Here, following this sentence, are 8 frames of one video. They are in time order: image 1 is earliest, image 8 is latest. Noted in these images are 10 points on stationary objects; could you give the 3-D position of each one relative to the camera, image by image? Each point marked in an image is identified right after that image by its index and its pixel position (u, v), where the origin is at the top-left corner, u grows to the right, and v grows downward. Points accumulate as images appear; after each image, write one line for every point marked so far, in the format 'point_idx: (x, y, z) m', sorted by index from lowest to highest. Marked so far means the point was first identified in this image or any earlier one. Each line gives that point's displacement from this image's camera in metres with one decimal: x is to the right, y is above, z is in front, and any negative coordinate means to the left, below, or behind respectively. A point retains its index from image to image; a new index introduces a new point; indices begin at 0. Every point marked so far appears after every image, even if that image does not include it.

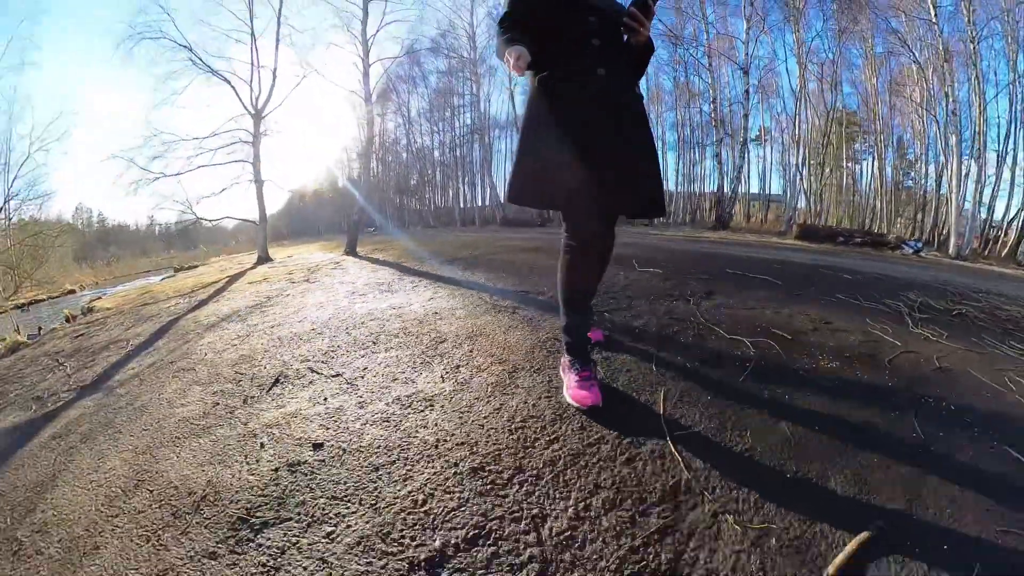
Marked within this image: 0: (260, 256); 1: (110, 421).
0: (-5.5, +0.7, +11.8) m
1: (-1.6, -0.5, +1.9) m
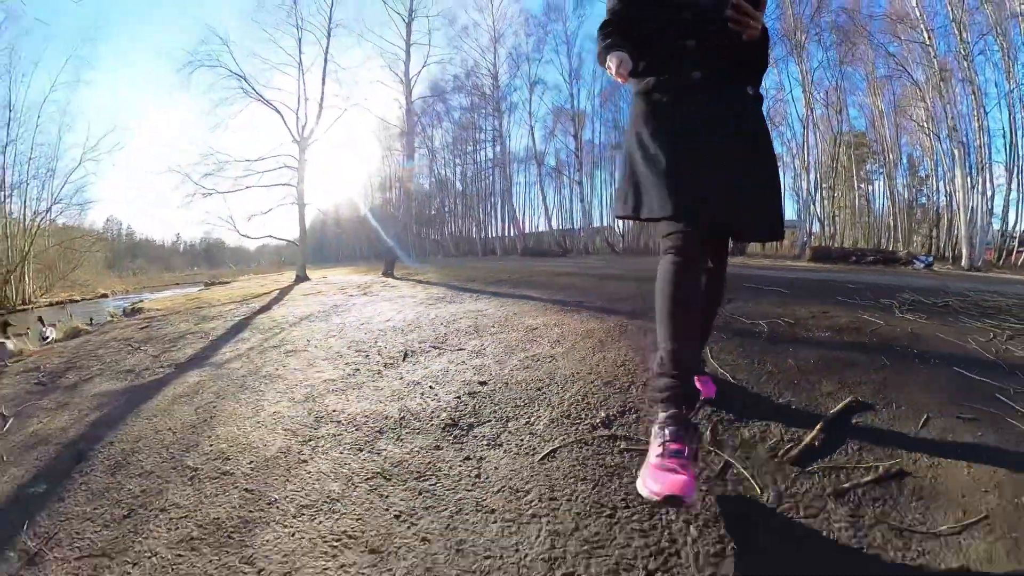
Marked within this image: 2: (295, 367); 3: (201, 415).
0: (-5.0, +0.3, +12.5) m
1: (-1.2, -0.4, +2.5) m
2: (-0.9, -0.4, +2.5) m
3: (-1.1, -0.5, +2.0) m
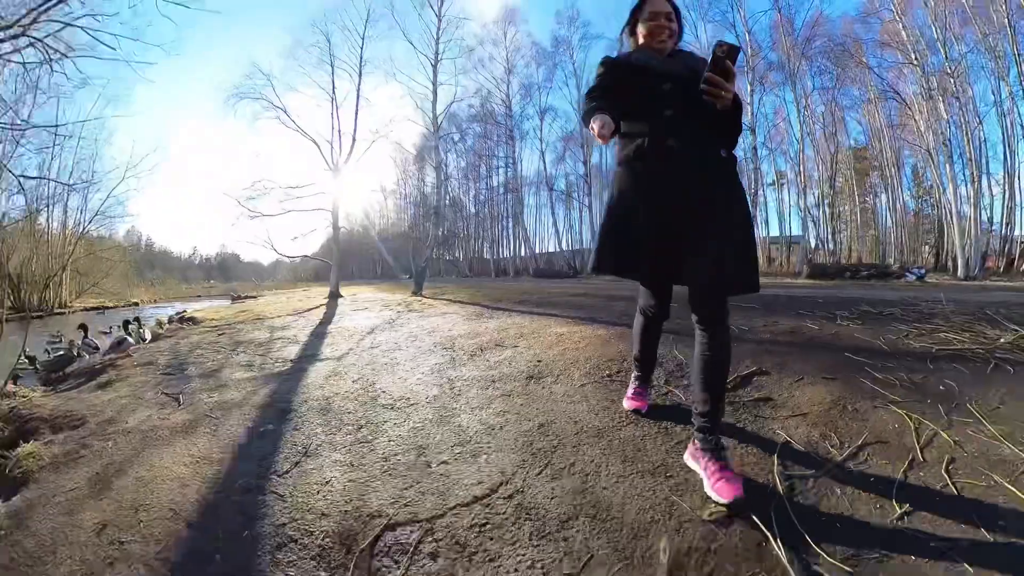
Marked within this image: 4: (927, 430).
0: (-4.6, -0.1, +13.8) m
1: (-1.0, -0.6, +3.7) m
2: (-0.7, -0.5, +3.7) m
3: (-0.8, -0.6, +3.2) m
4: (+1.6, -0.5, +2.1) m
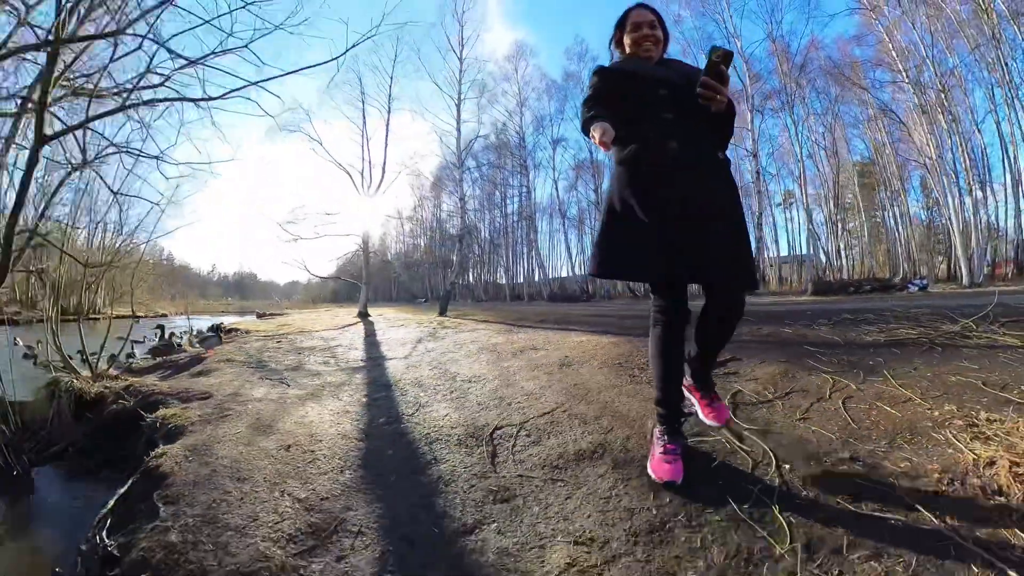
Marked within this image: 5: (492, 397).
0: (-4.1, -0.7, +14.9) m
1: (-0.7, -0.7, +4.8) m
2: (-0.4, -0.7, +4.8) m
3: (-0.5, -0.7, +4.3) m
4: (+1.9, -0.5, +3.1) m
5: (-0.1, -0.6, +3.2) m
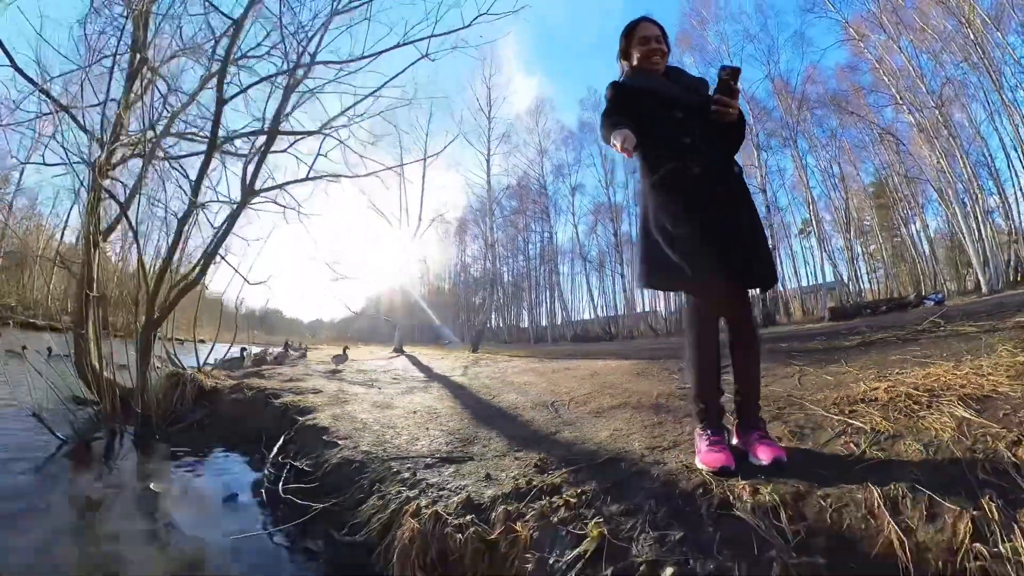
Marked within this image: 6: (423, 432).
0: (-3.3, -1.9, +16.1) m
1: (-0.2, -1.0, +5.9) m
2: (+0.1, -1.0, +5.9) m
3: (-0.1, -0.9, +5.4) m
4: (+2.2, -0.6, +4.1) m
5: (+0.2, -0.8, +4.3) m
6: (-0.5, -0.9, +3.1) m
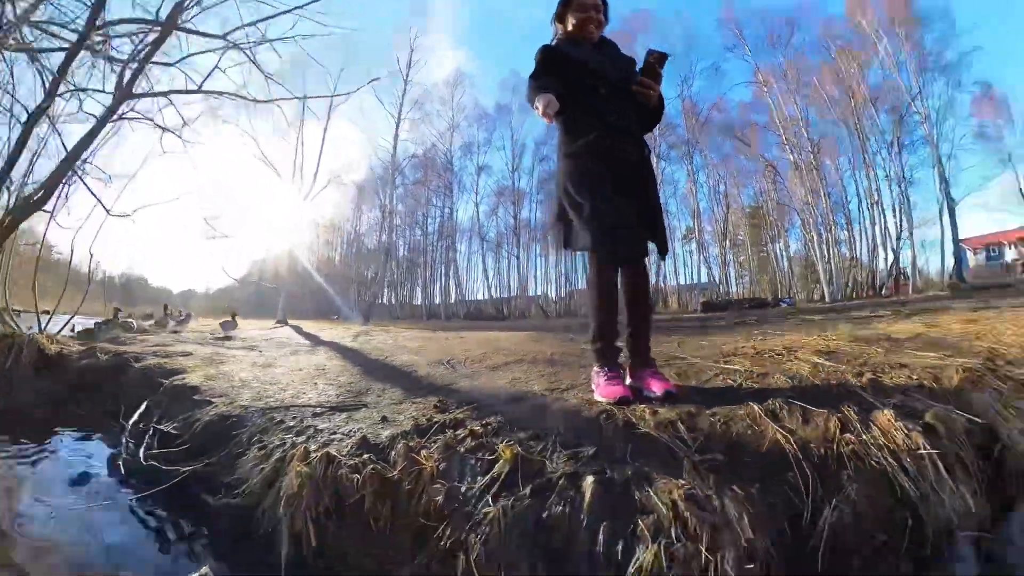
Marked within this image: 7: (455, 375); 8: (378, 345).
0: (-6.3, -1.0, +15.2) m
1: (-1.3, -0.6, +5.7) m
2: (-1.1, -0.6, +5.8) m
3: (-1.1, -0.6, +5.3) m
4: (+1.4, -0.4, +4.4) m
5: (-0.6, -0.5, +4.3) m
6: (-1.1, -0.6, +3.0) m
7: (-0.3, -0.5, +3.0) m
8: (-1.4, -0.6, +5.7) m
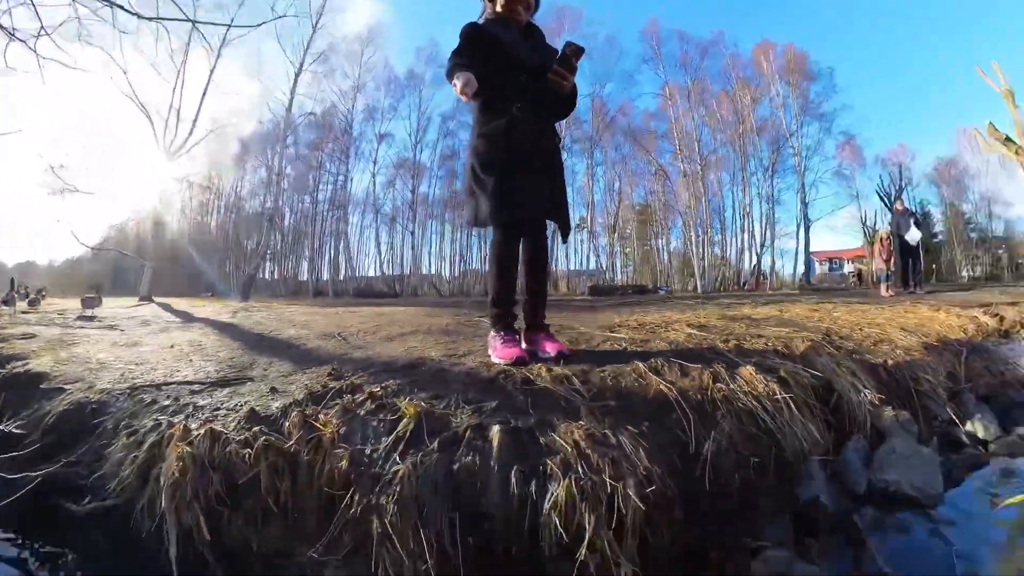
0: (-9.1, -0.2, +13.7) m
1: (-2.4, -0.3, +5.4) m
2: (-2.1, -0.3, +5.5) m
3: (-2.1, -0.3, +5.0) m
4: (+0.6, -0.2, +4.7) m
5: (-1.4, -0.3, +4.1) m
6: (-1.6, -0.4, +2.7) m
7: (-0.9, -0.3, +2.9) m
8: (-2.5, -0.3, +5.3) m
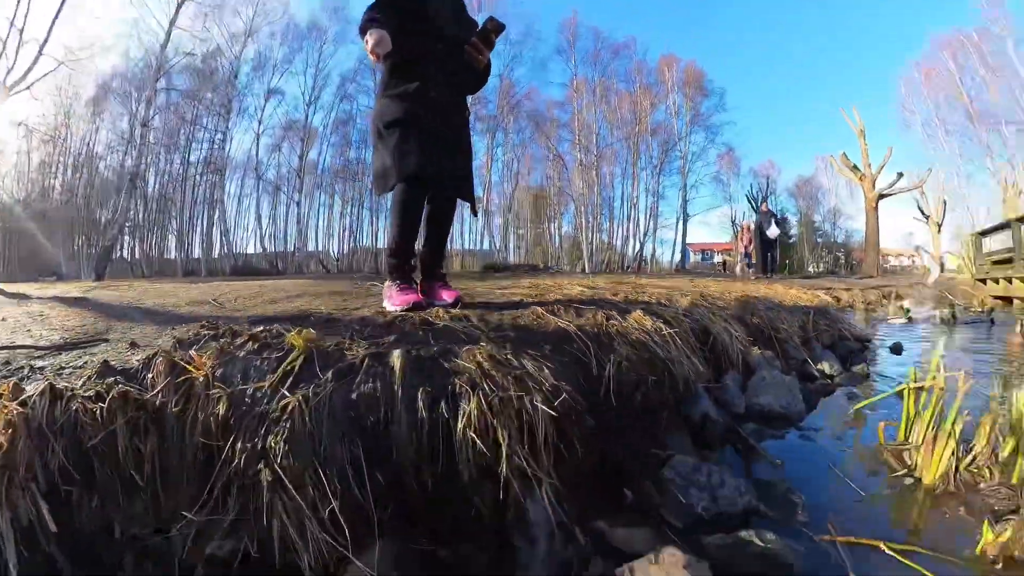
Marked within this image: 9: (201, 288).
0: (-11.6, +0.4, +11.7) m
1: (-3.4, 0.0, +4.8) m
2: (-3.1, 0.0, +5.0) m
3: (-3.0, 0.0, +4.5) m
4: (-0.3, 0.0, +4.7) m
5: (-2.1, 0.0, +3.8) m
6: (-2.1, -0.2, +2.4) m
7: (-1.3, -0.1, +2.7) m
8: (-3.4, 0.0, +4.7) m
9: (-2.7, 0.0, +4.8) m
